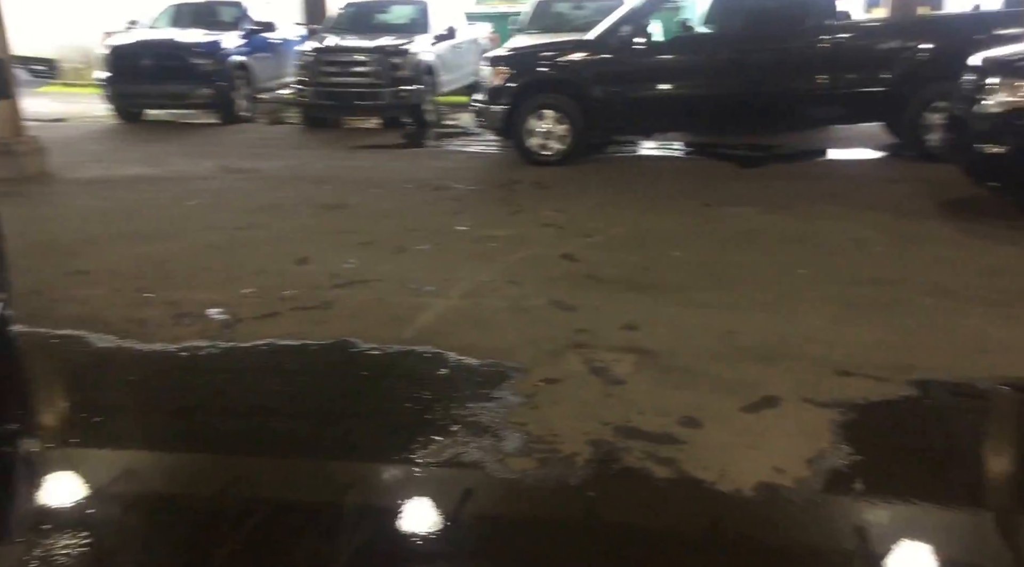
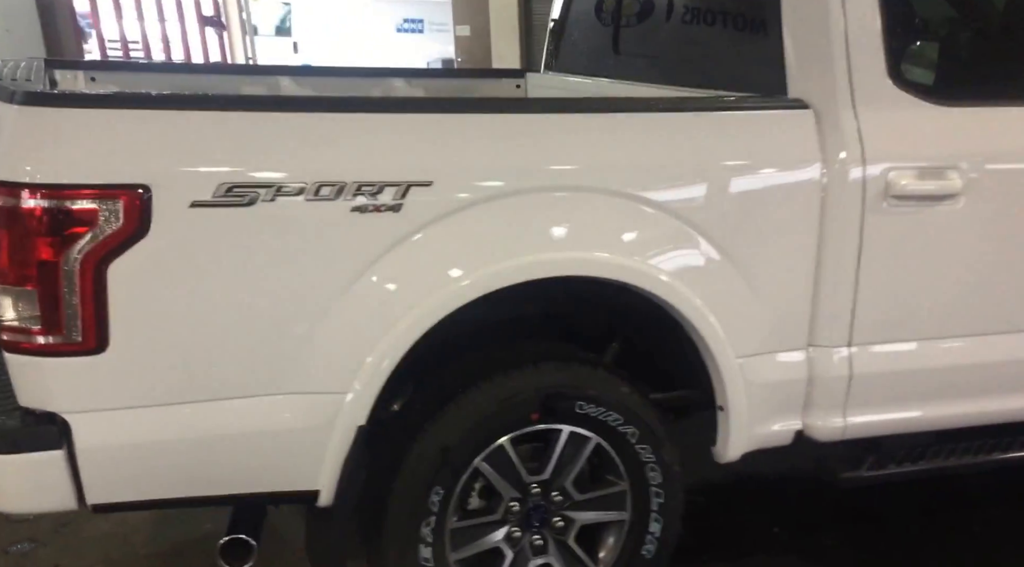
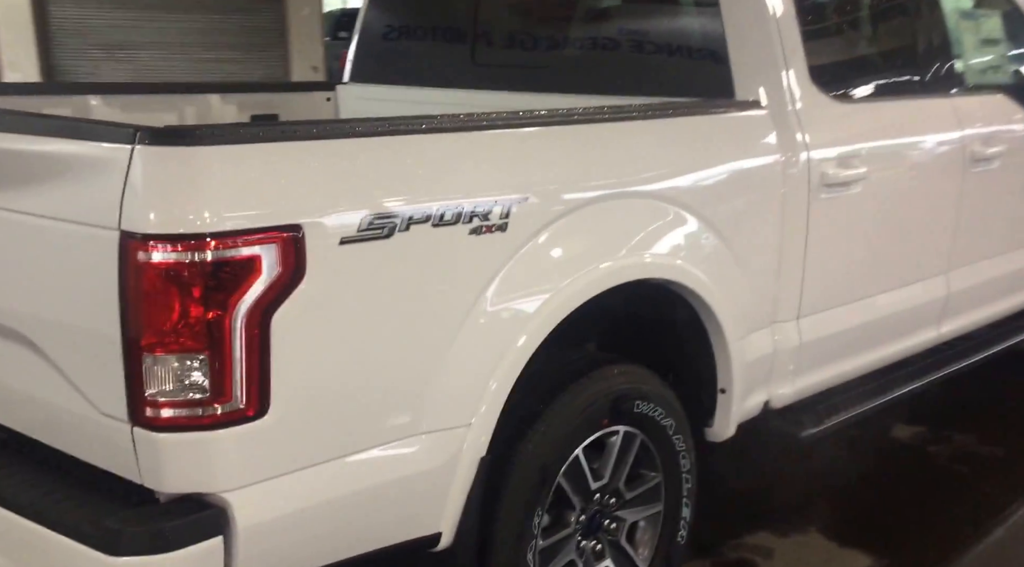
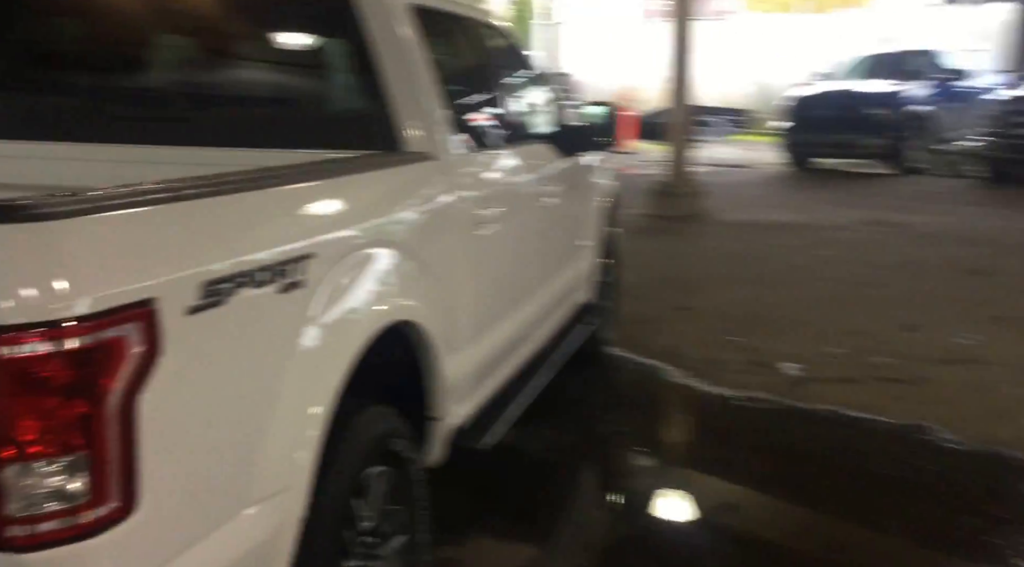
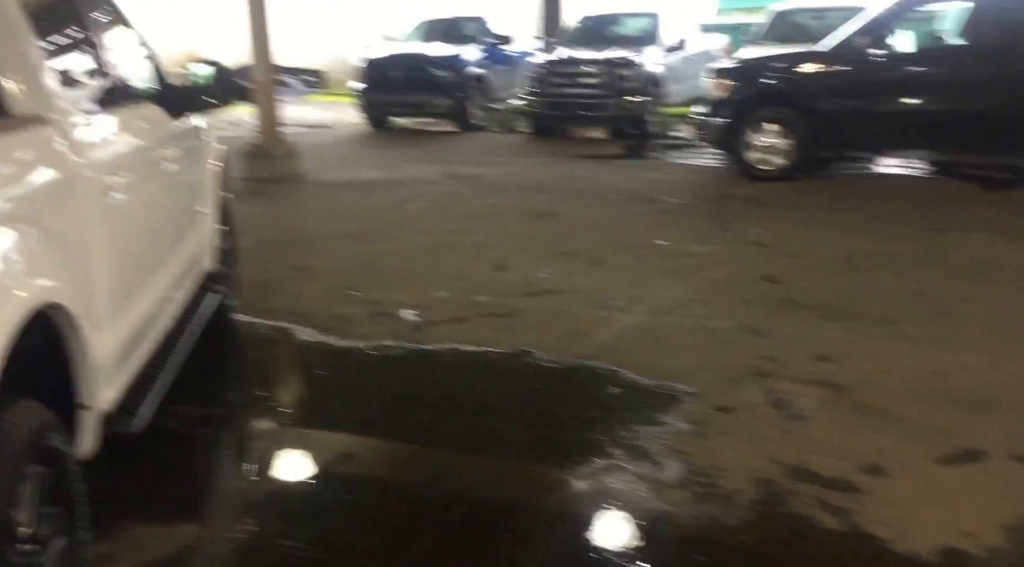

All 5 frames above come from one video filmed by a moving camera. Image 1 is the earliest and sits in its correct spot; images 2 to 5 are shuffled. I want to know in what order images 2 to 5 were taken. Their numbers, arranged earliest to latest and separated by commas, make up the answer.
5, 4, 3, 2
